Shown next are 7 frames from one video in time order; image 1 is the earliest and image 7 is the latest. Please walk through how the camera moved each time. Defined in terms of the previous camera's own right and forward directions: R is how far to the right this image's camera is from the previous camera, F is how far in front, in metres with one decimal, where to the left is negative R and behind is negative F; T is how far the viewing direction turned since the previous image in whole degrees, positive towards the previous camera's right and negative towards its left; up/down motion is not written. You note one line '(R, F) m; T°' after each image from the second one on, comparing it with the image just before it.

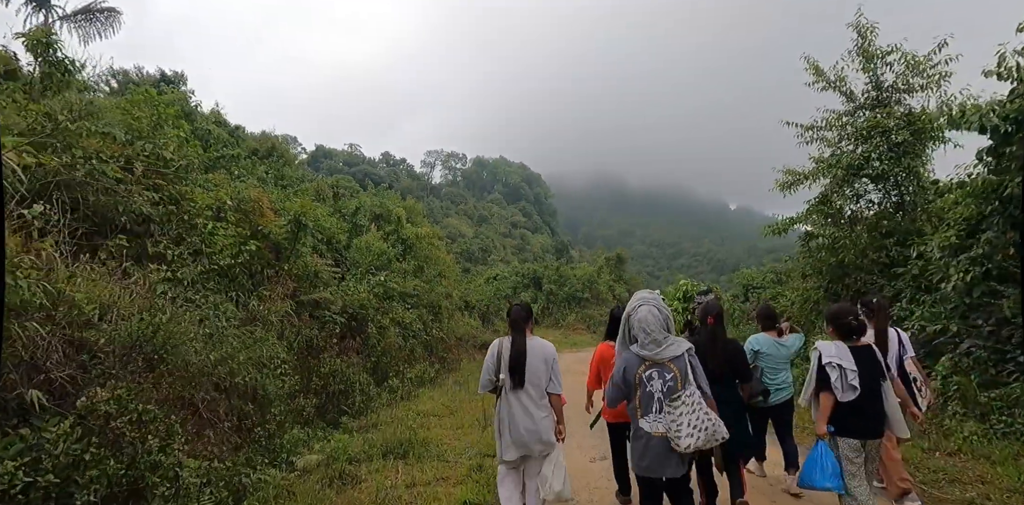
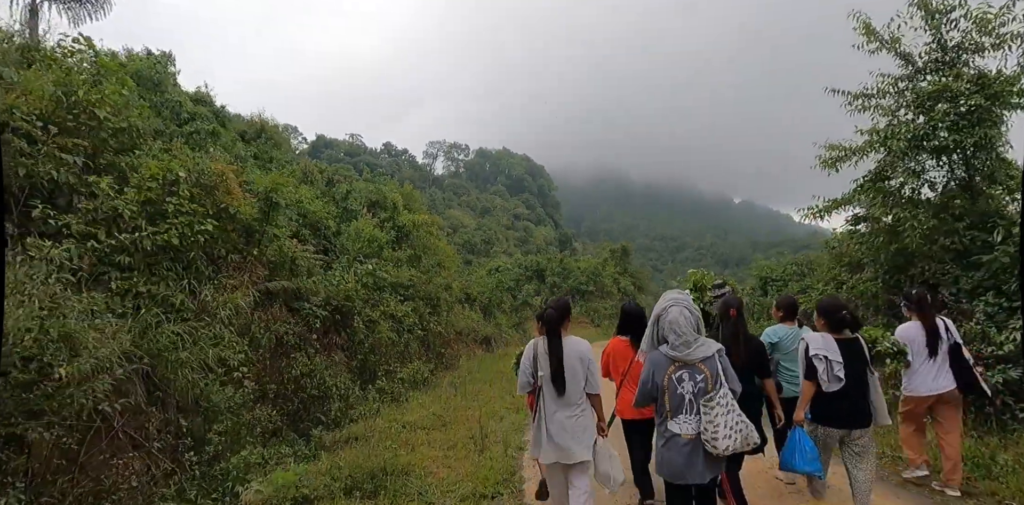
(0.0, +1.0) m; 0°
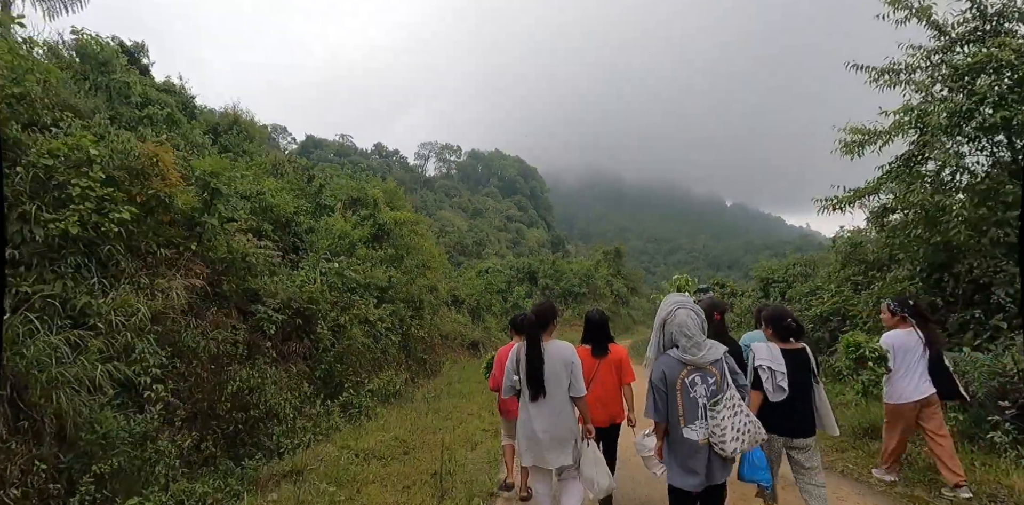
(+0.1, +0.9) m; +1°
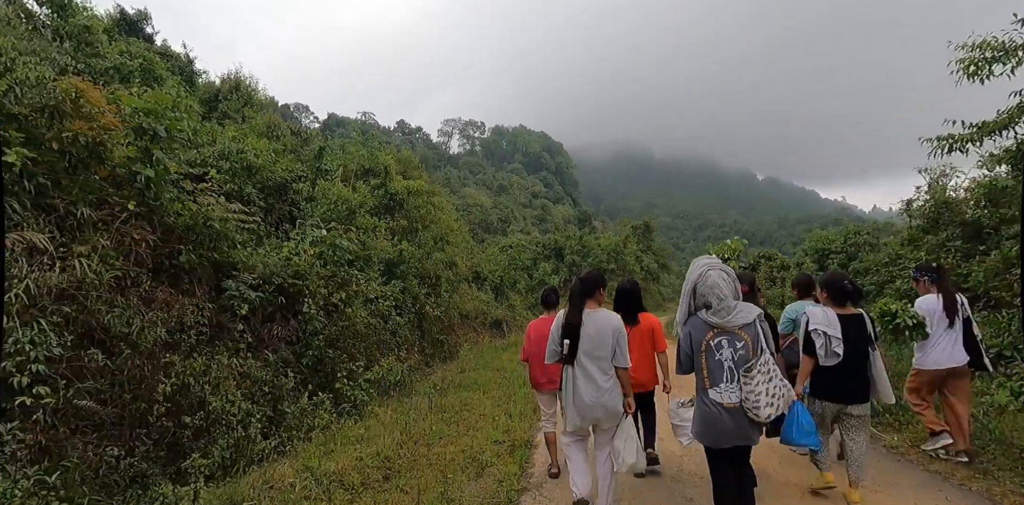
(+0.1, +1.3) m; -3°
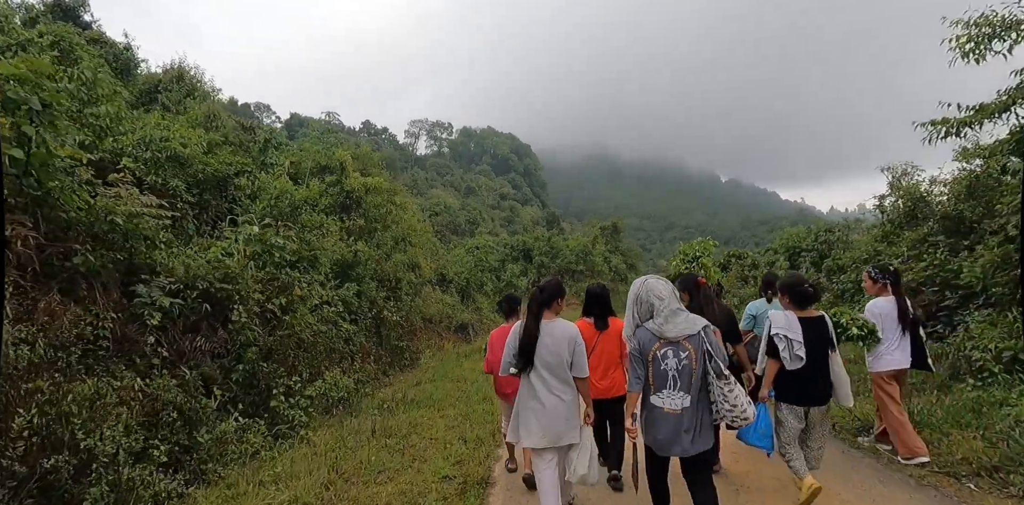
(+0.1, +0.6) m; +4°
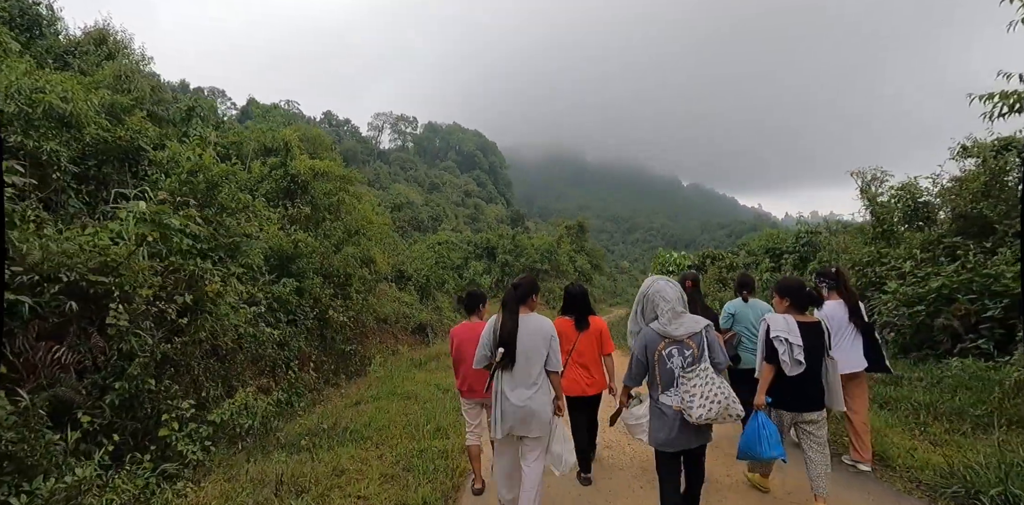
(0.0, +1.0) m; +4°
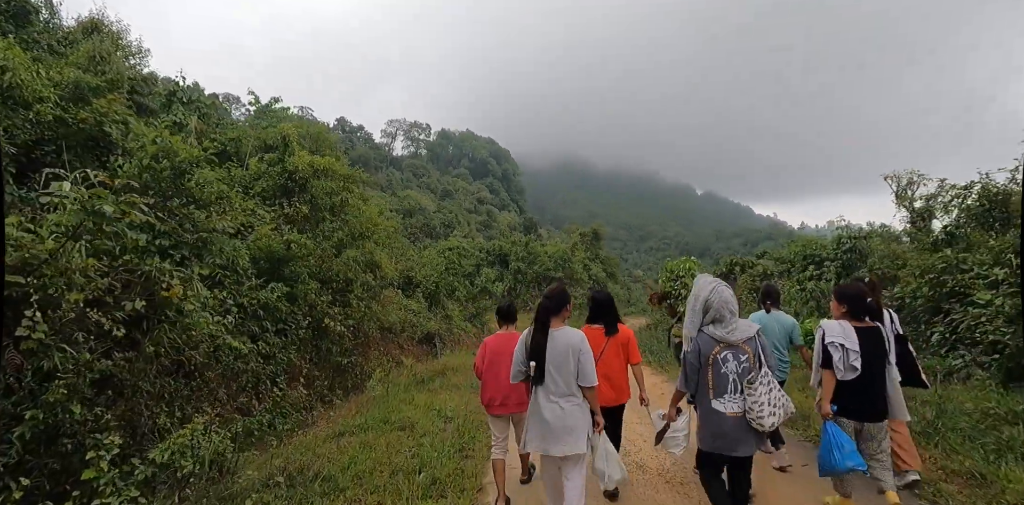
(-0.1, +0.9) m; -1°
